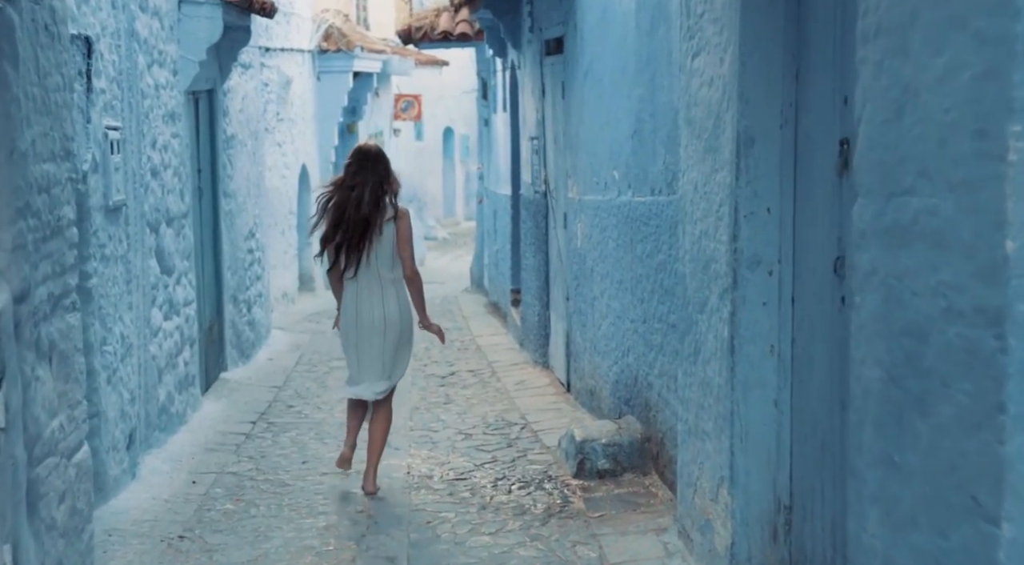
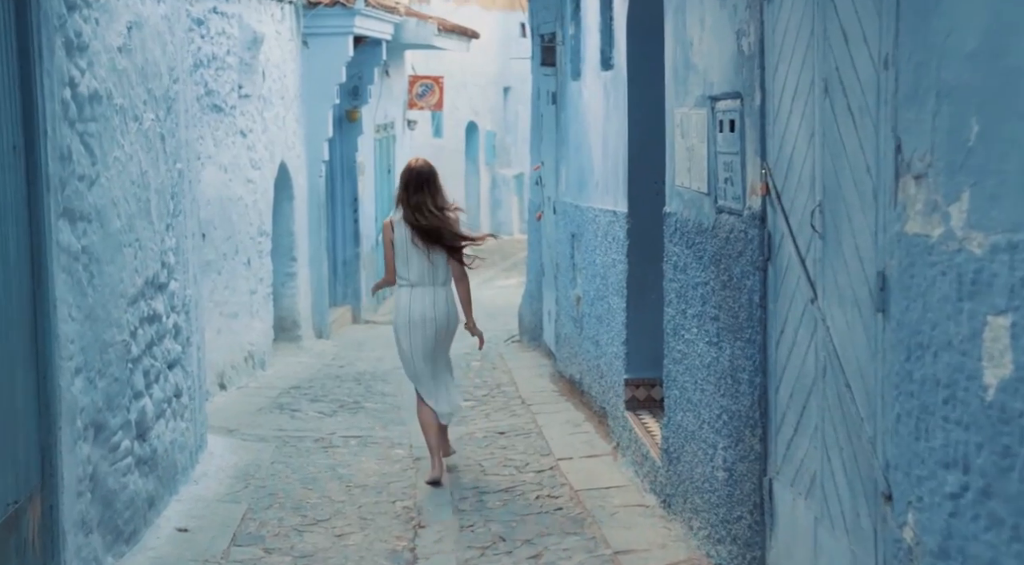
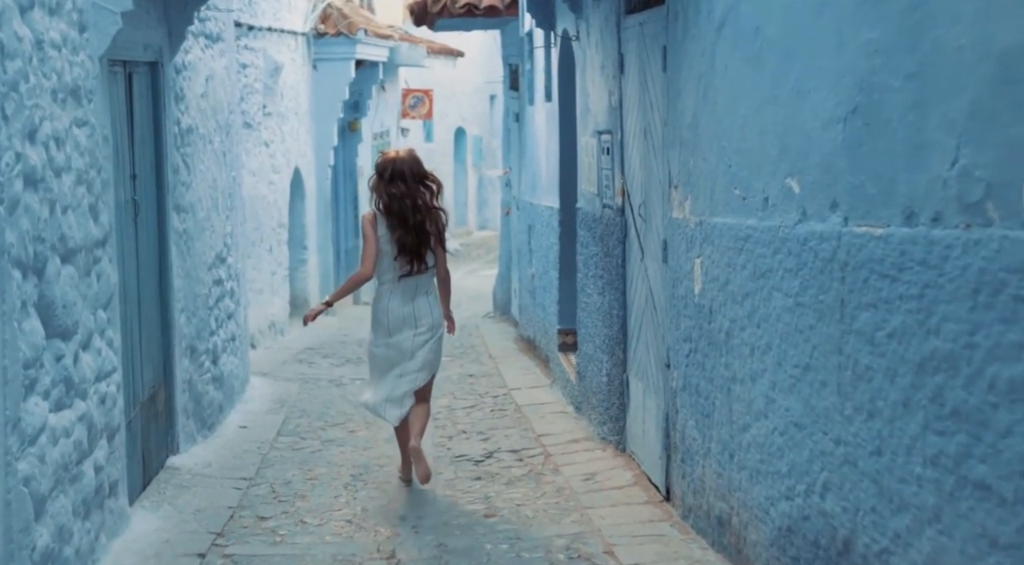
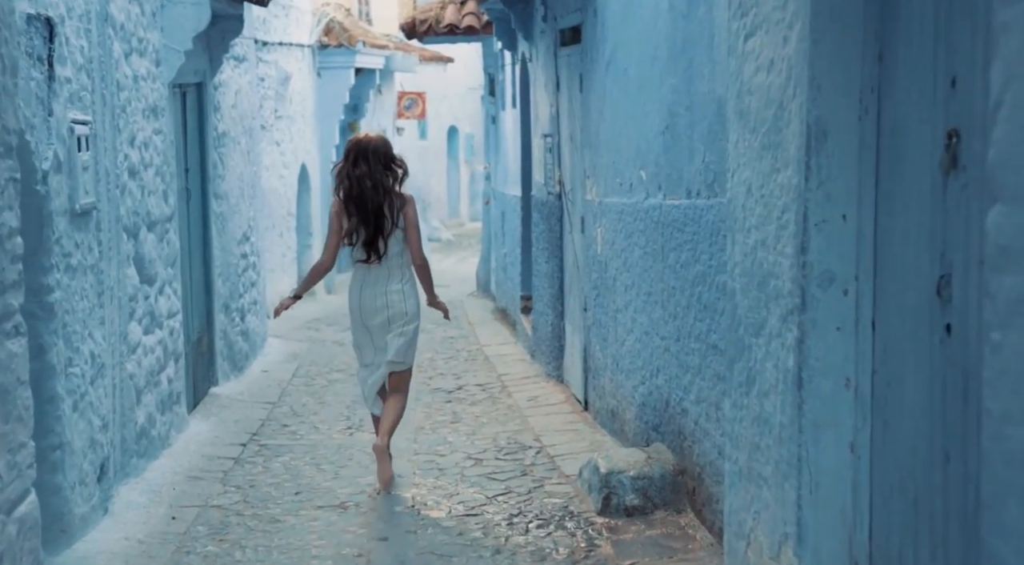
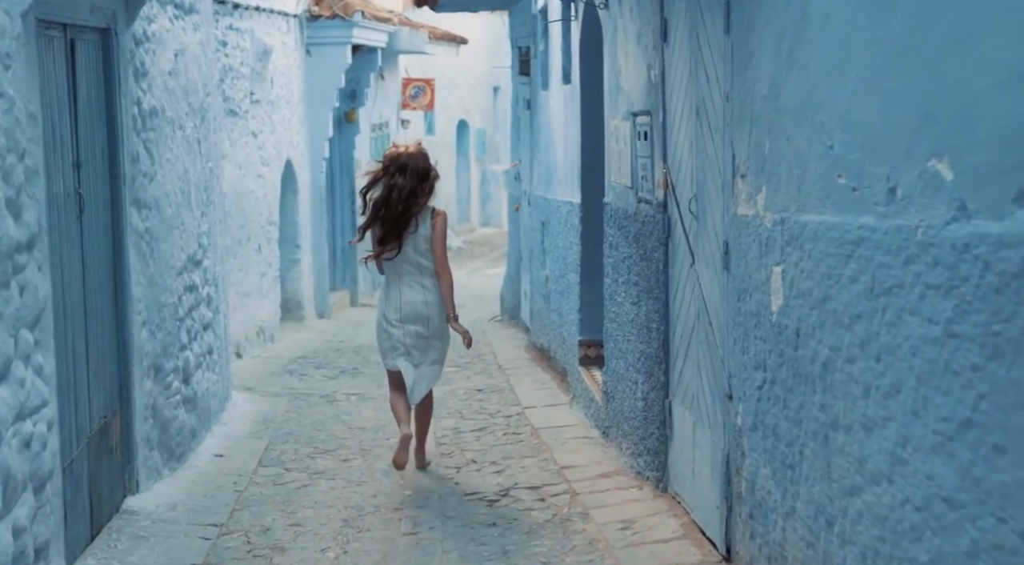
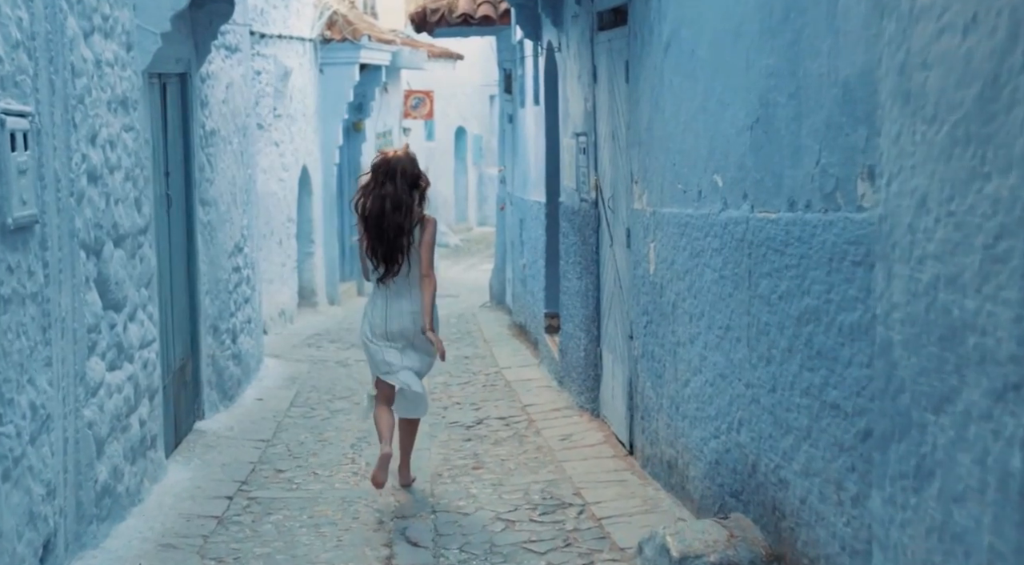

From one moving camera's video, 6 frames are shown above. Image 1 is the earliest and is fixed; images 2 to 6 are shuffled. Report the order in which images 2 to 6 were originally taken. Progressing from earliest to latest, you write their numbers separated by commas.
4, 6, 3, 5, 2
